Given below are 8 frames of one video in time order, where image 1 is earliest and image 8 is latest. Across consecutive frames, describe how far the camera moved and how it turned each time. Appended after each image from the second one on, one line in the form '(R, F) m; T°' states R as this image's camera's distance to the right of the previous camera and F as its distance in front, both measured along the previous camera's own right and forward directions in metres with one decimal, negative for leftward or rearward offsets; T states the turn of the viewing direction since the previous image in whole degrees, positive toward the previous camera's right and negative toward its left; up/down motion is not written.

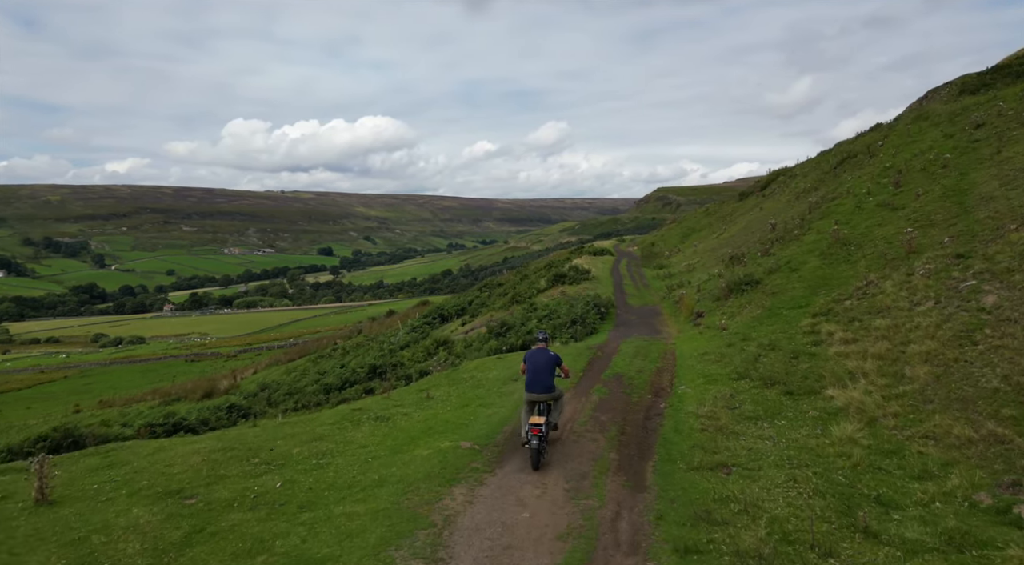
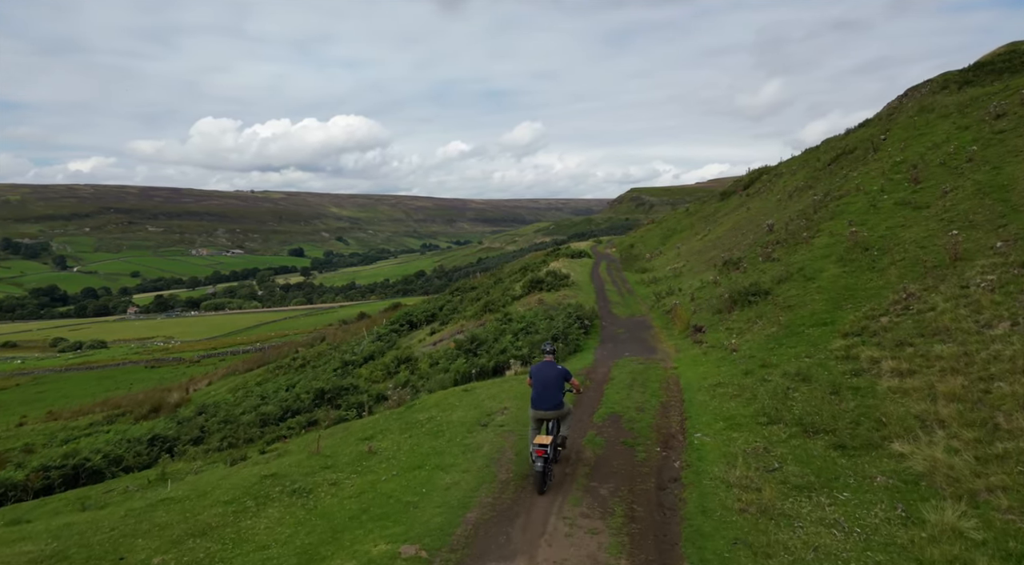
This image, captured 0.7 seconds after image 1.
(+0.2, +4.8) m; +2°
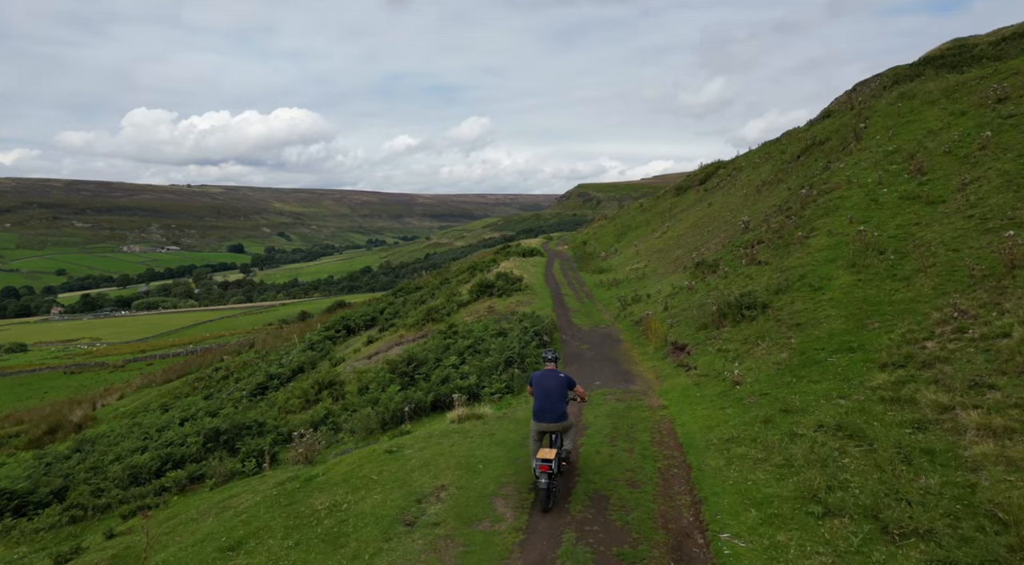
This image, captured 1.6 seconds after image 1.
(+0.2, +5.6) m; +5°
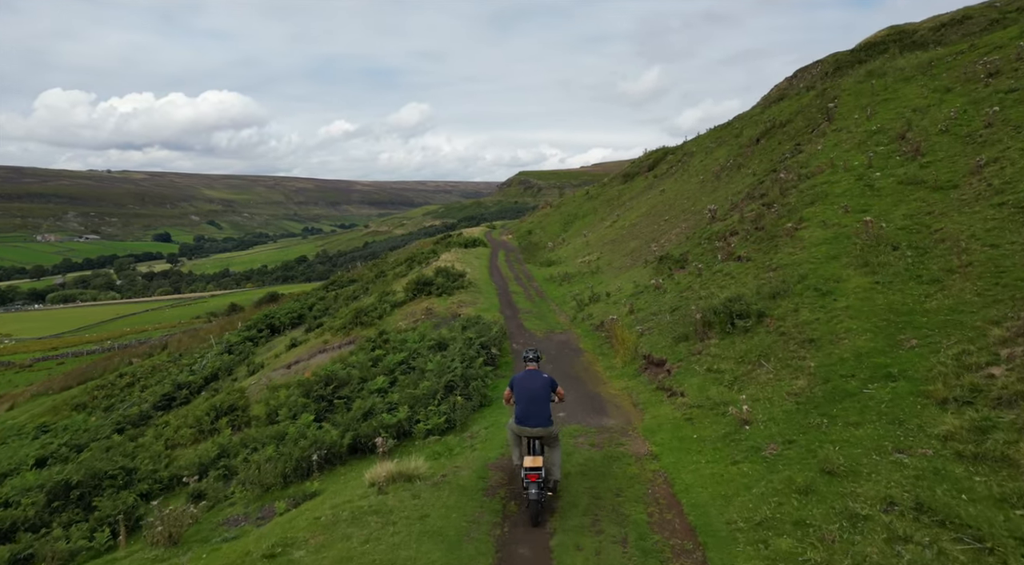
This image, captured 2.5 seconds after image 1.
(+0.1, +4.8) m; +5°
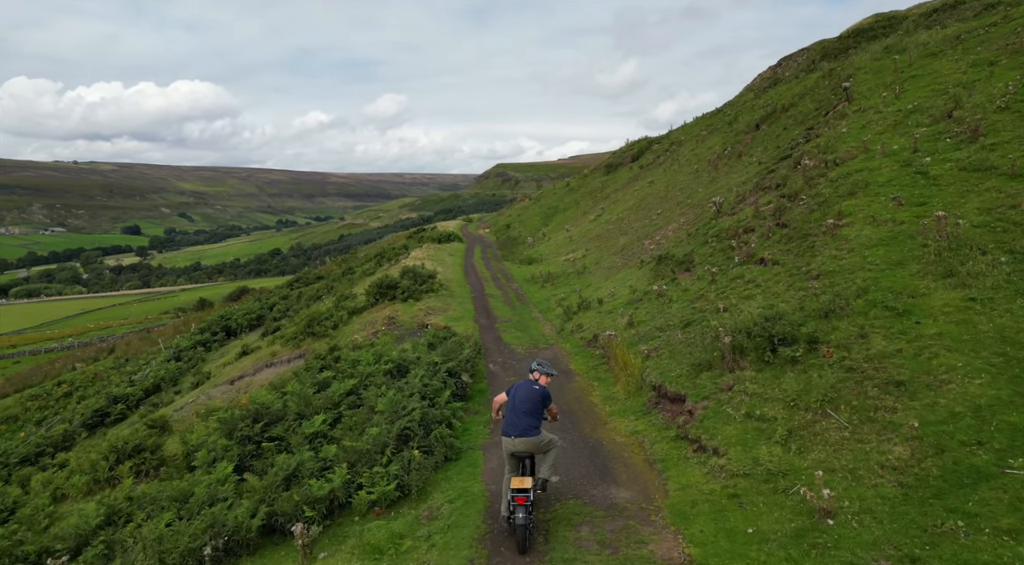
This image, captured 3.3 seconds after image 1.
(+0.1, +4.7) m; +2°
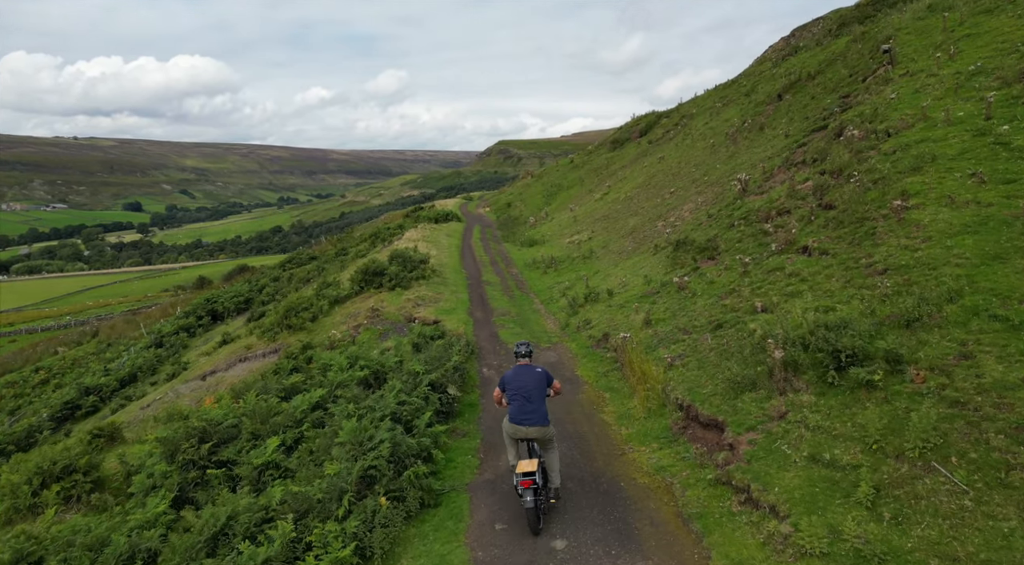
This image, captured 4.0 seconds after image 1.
(+0.1, +3.2) m; 0°
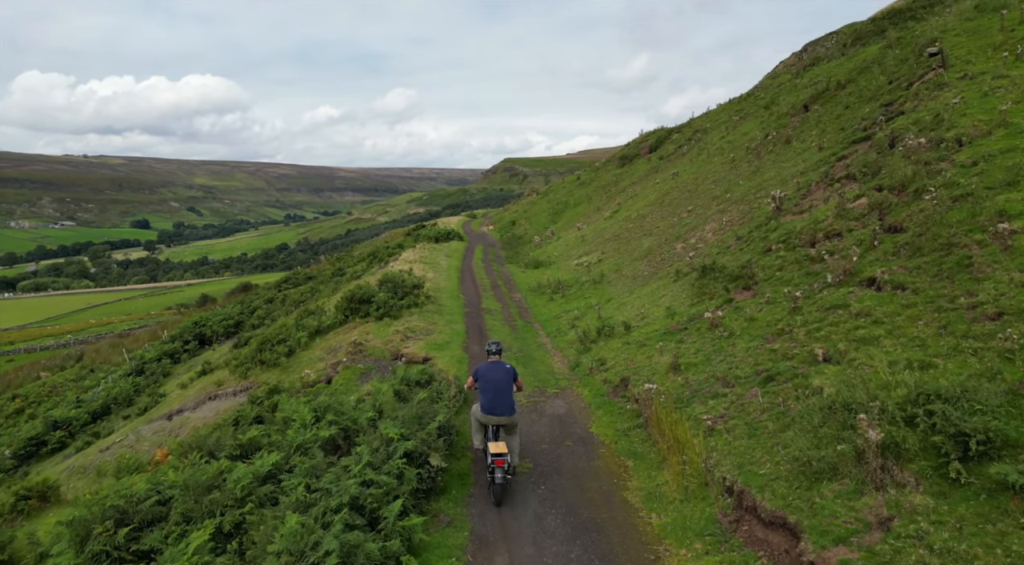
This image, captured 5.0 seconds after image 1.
(+0.1, +3.2) m; -1°
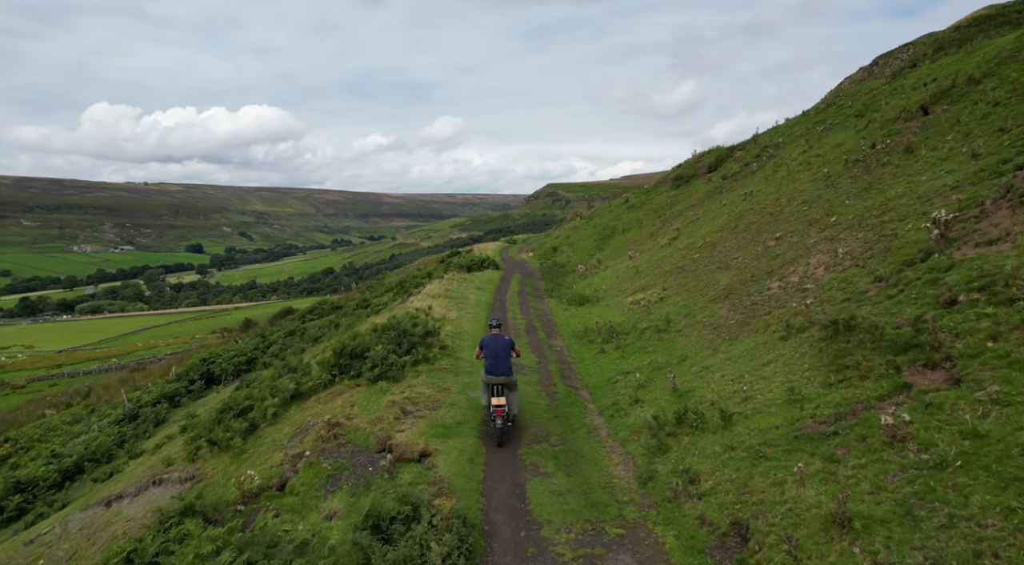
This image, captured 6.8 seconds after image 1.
(+0.1, +6.8) m; -4°
